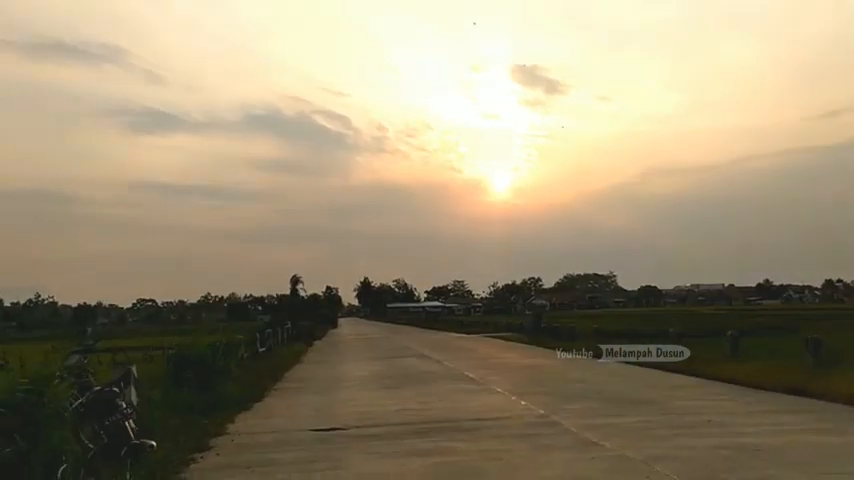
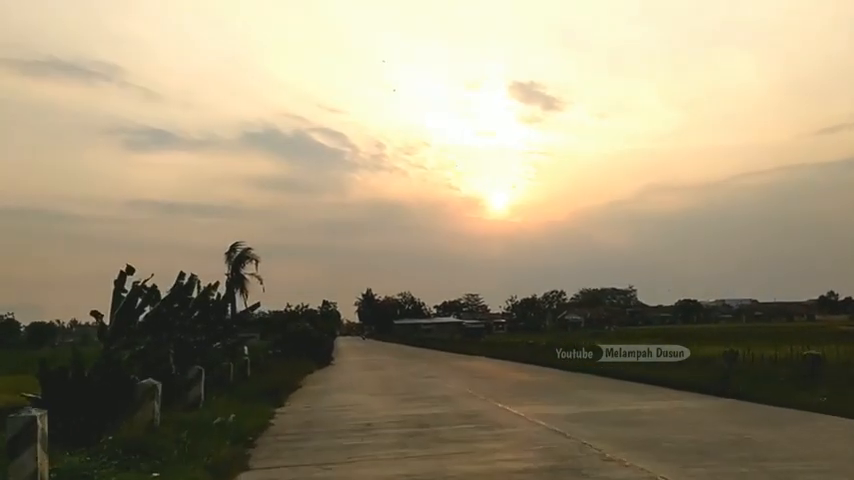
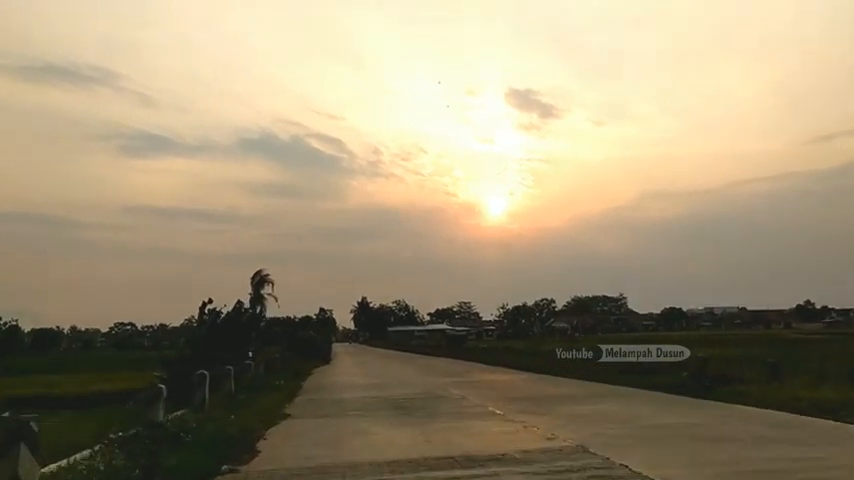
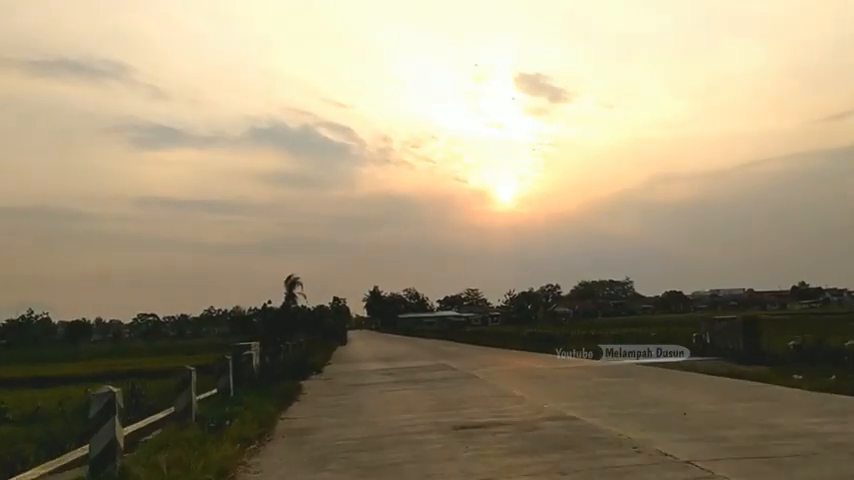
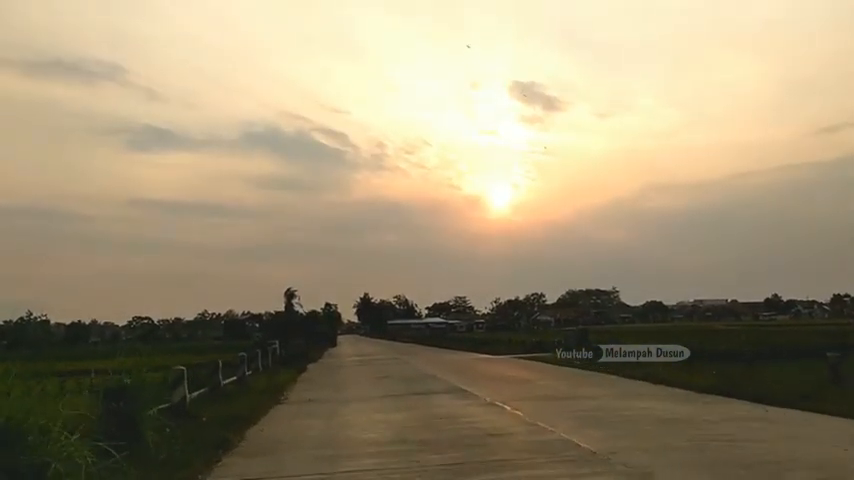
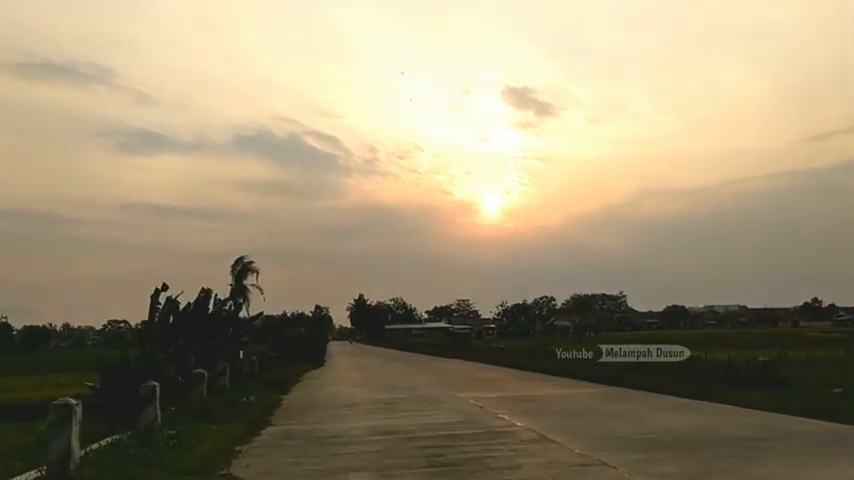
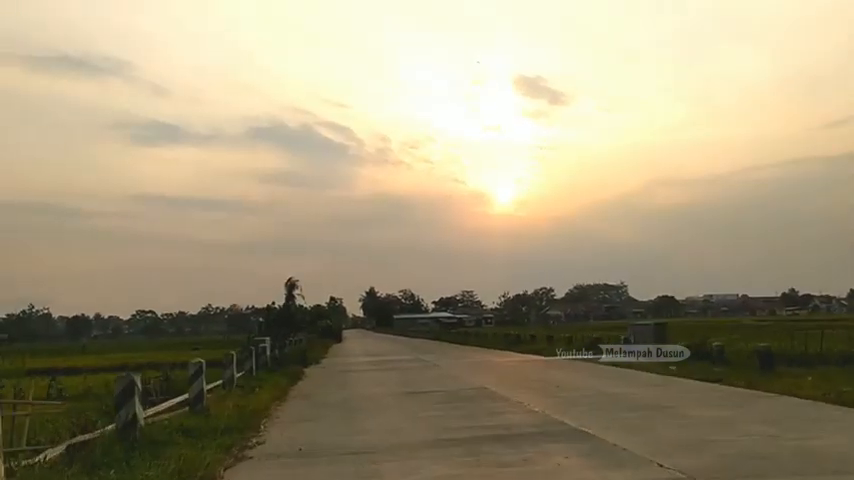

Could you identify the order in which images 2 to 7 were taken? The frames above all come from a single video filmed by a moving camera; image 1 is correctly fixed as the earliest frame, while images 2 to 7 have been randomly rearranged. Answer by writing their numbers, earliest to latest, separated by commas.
5, 7, 4, 3, 6, 2
